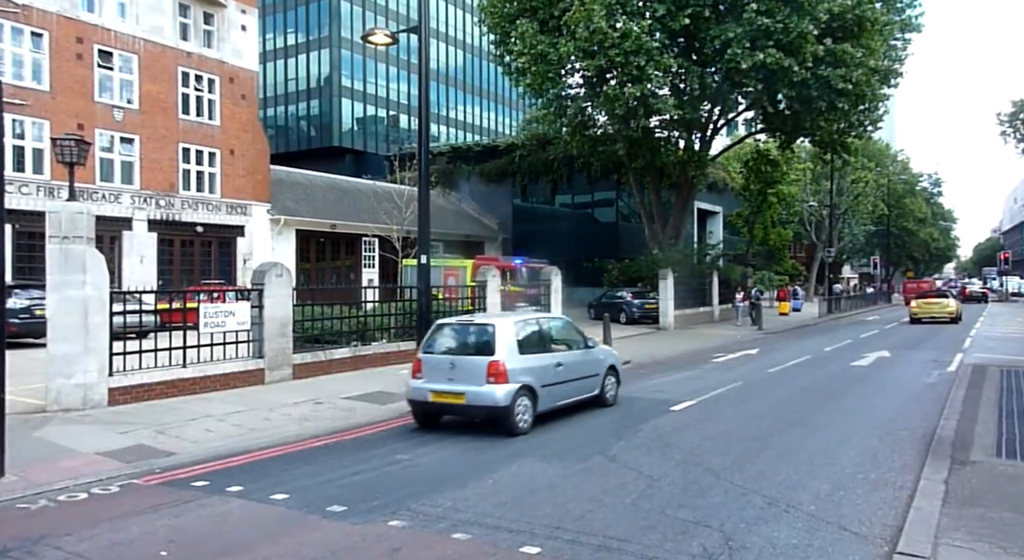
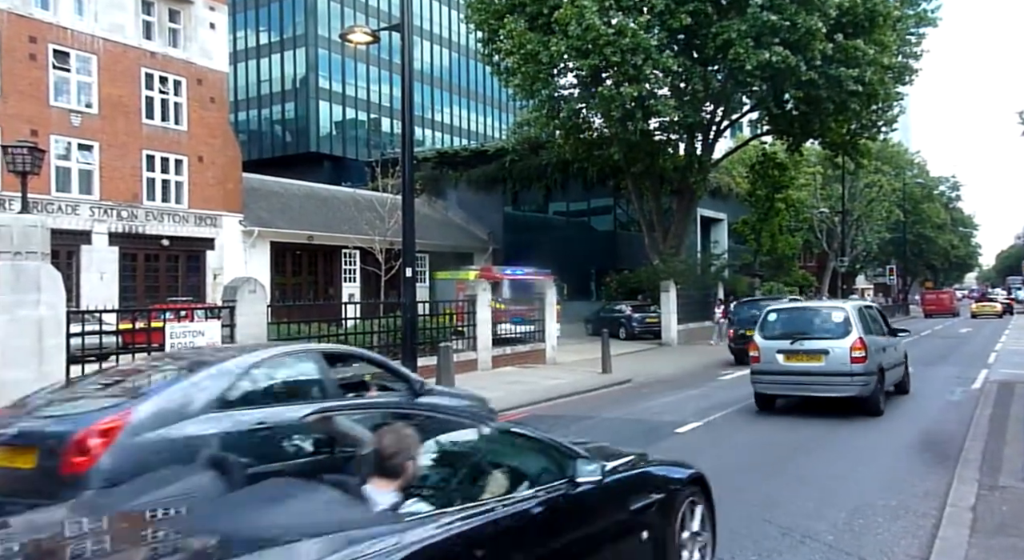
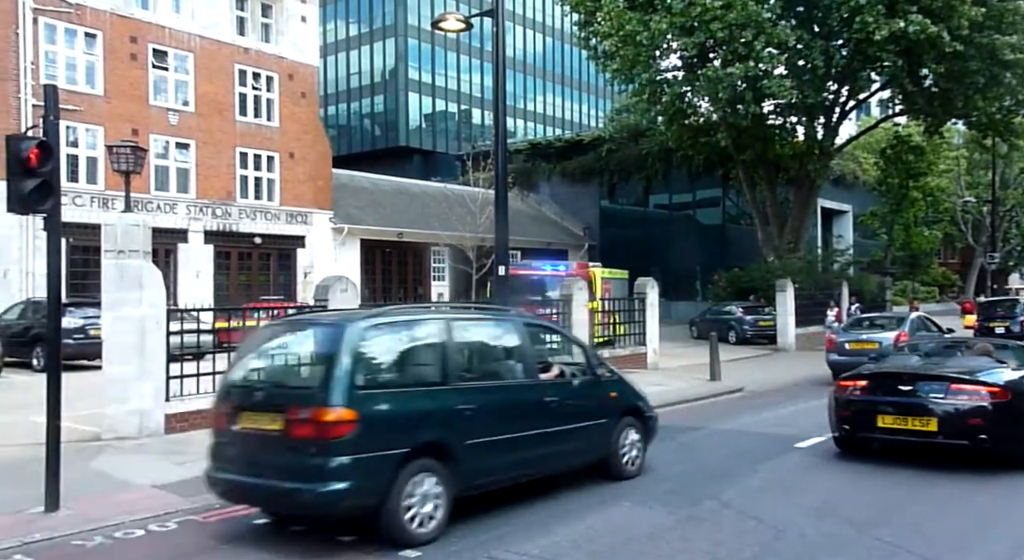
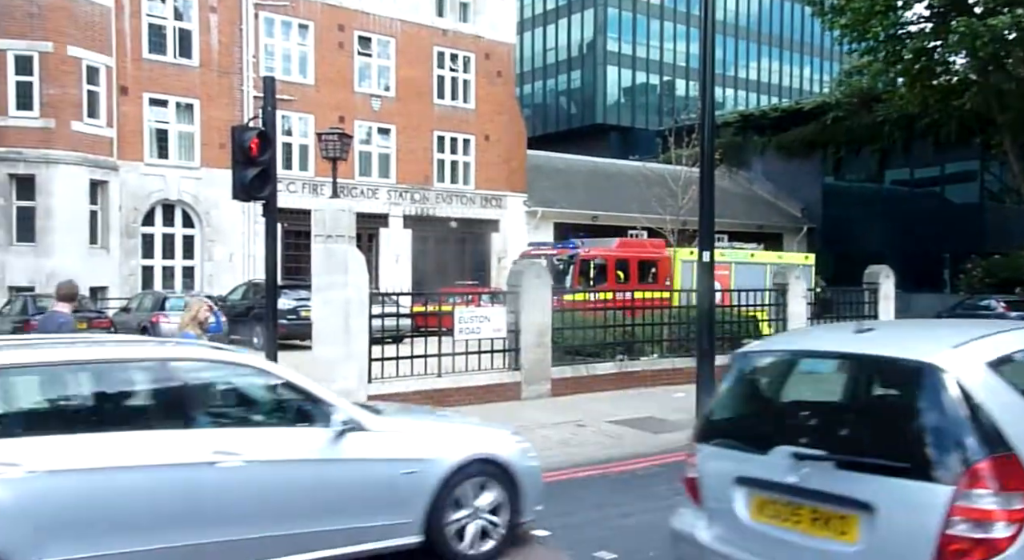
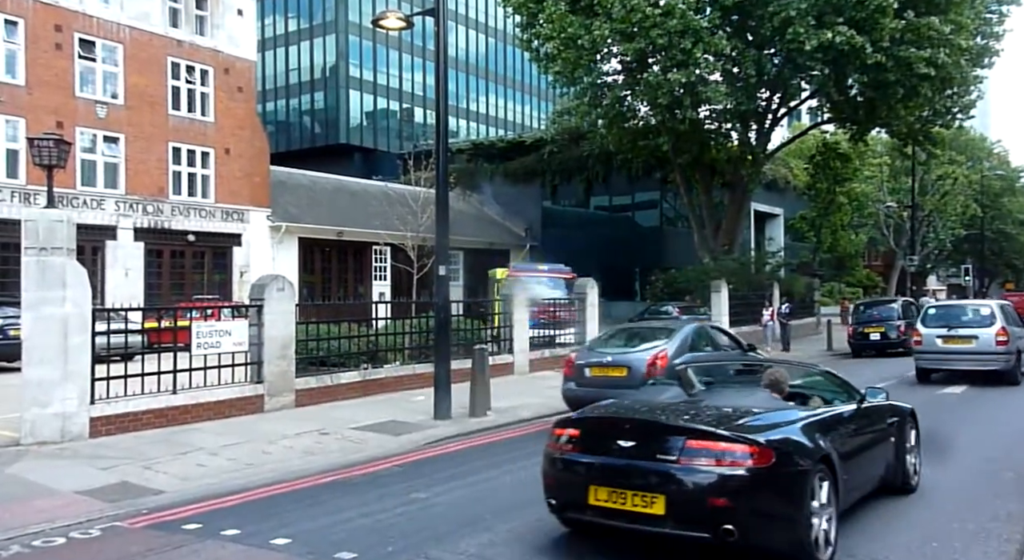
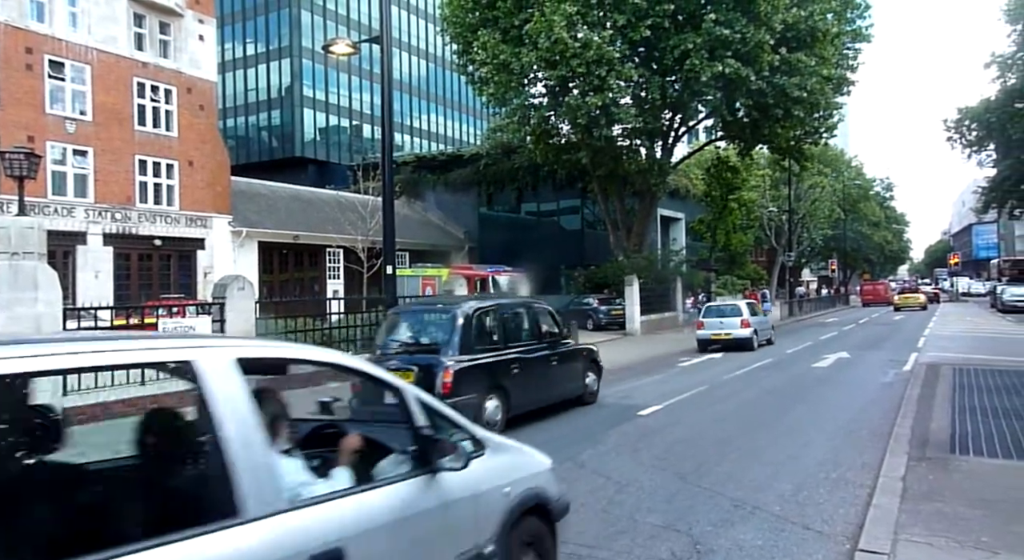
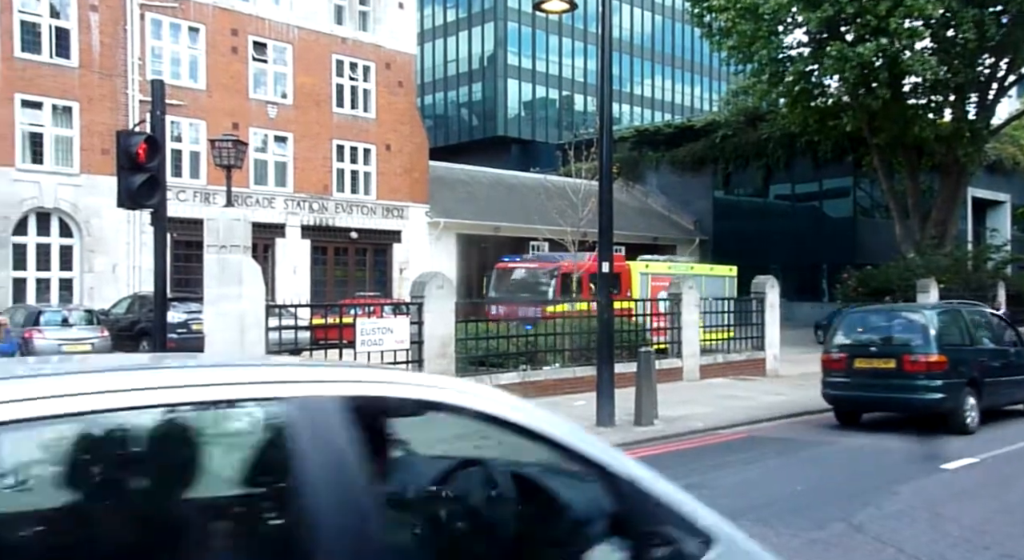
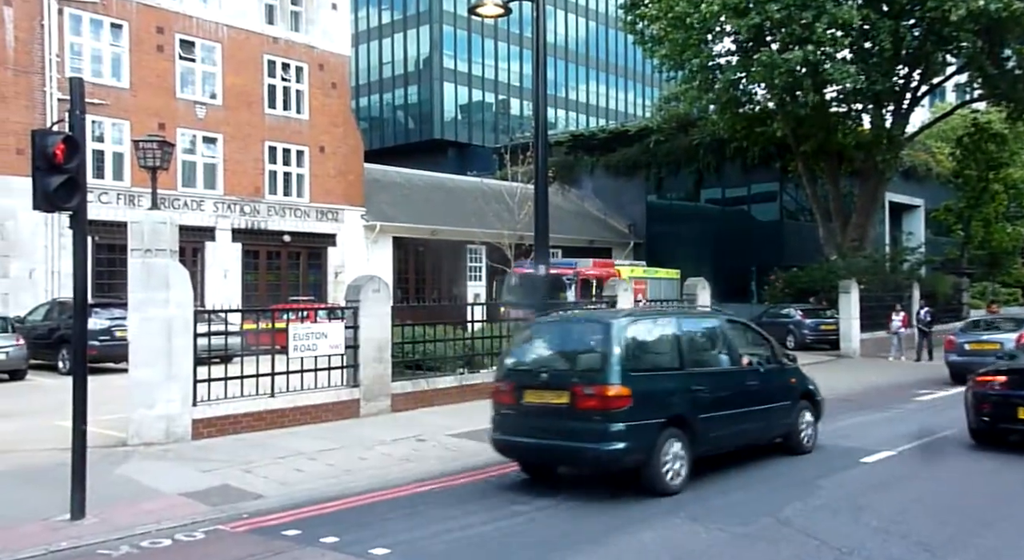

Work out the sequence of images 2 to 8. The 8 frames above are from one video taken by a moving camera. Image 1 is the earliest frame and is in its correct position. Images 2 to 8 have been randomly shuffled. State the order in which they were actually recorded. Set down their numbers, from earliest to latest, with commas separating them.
6, 2, 5, 3, 8, 7, 4
